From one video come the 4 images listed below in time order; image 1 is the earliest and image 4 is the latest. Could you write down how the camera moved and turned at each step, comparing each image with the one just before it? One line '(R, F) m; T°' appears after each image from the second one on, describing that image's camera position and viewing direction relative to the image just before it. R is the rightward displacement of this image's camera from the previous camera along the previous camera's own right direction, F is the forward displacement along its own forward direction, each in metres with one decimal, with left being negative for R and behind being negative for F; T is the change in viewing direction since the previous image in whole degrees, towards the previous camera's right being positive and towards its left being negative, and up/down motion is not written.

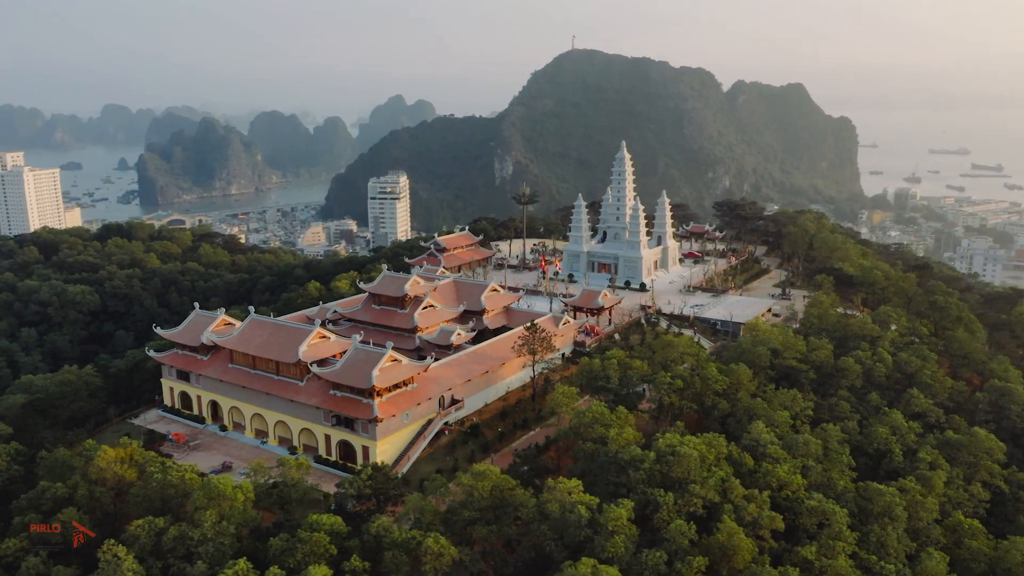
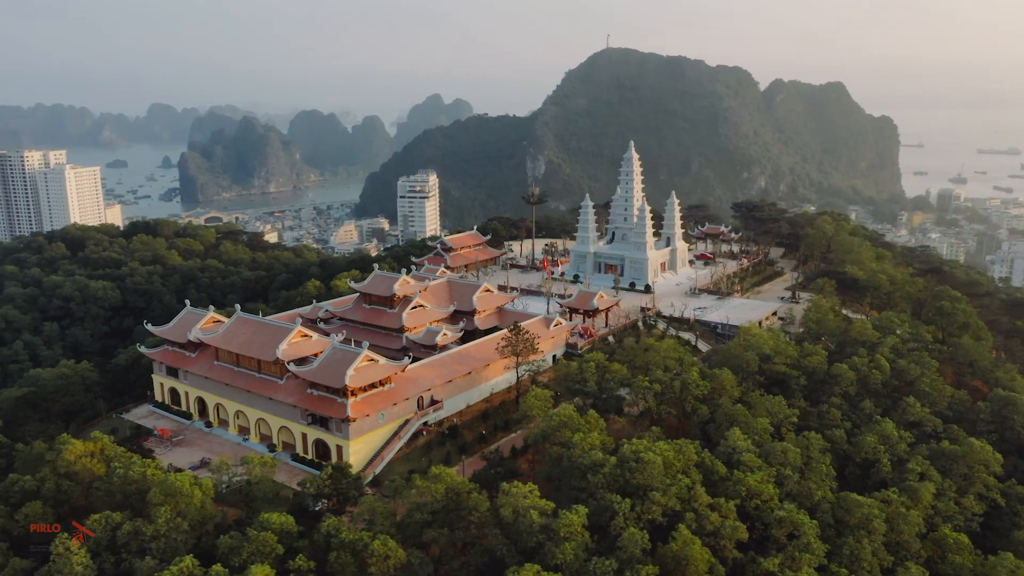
(+1.8, +0.2) m; -3°
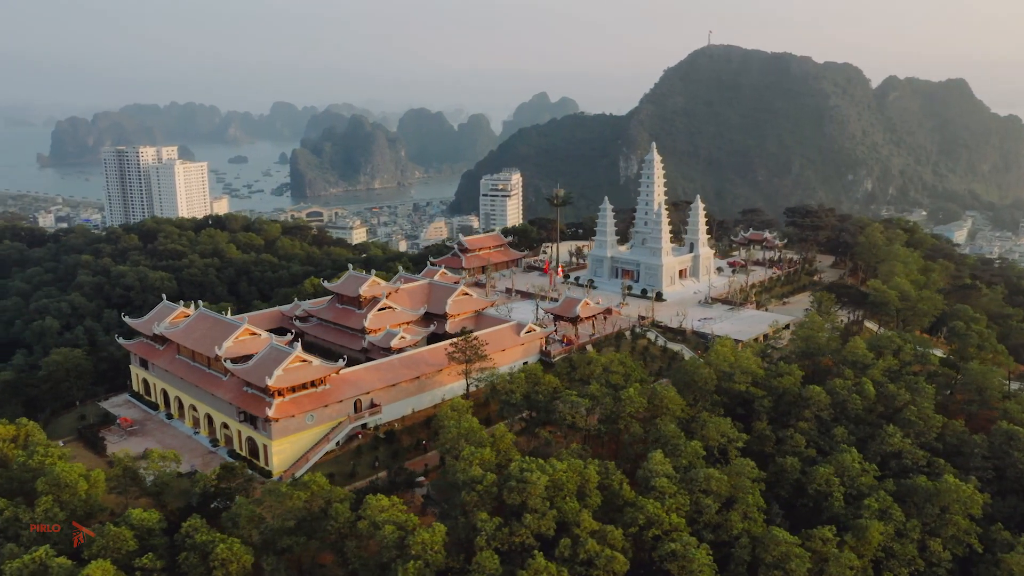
(+5.1, +1.0) m; -8°
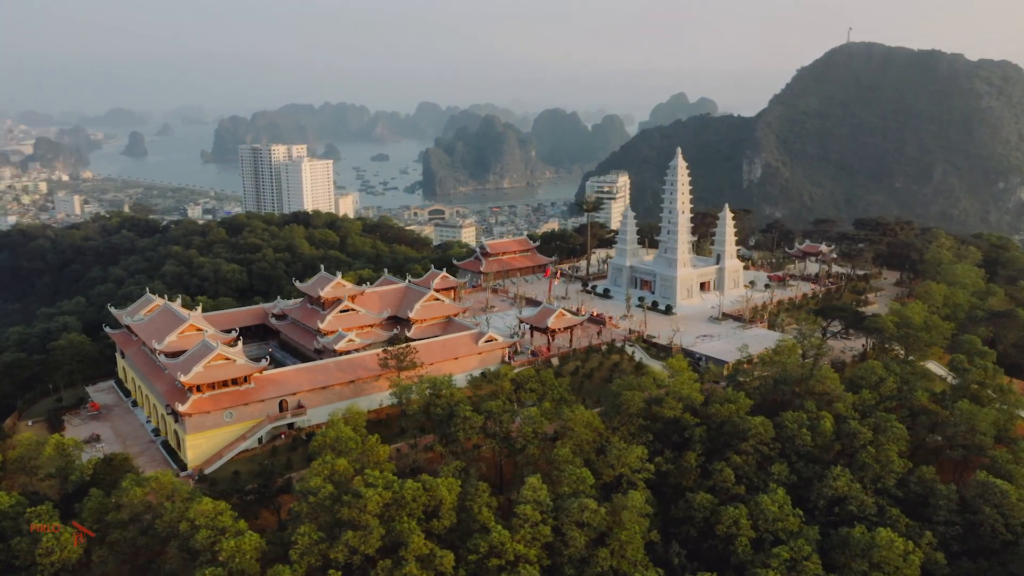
(+6.4, +1.3) m; -10°
